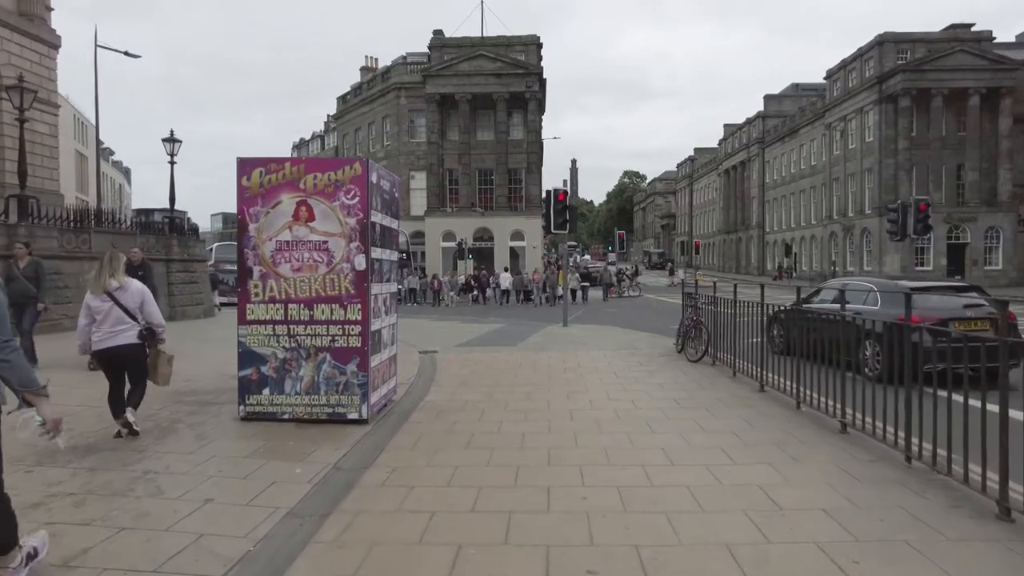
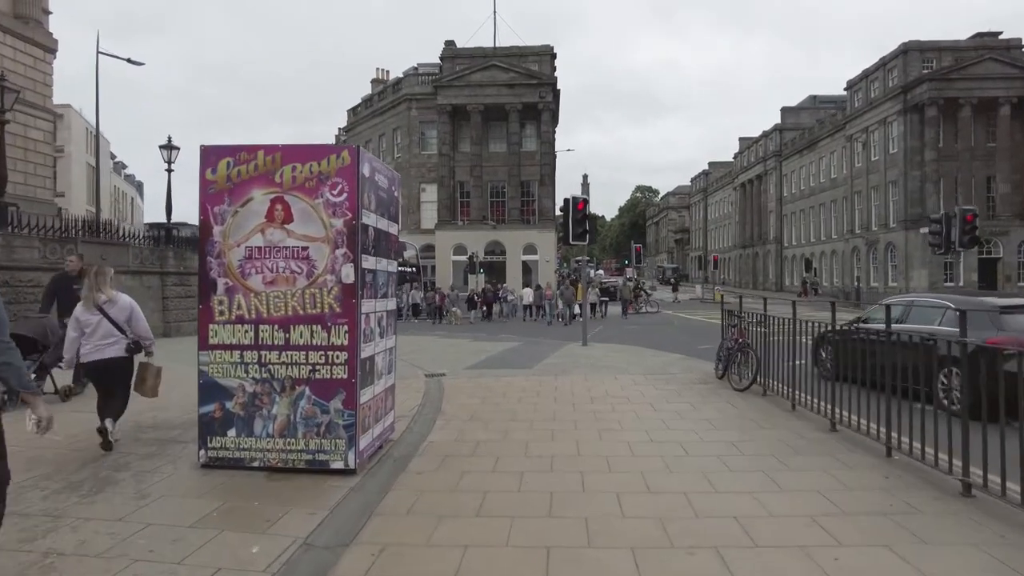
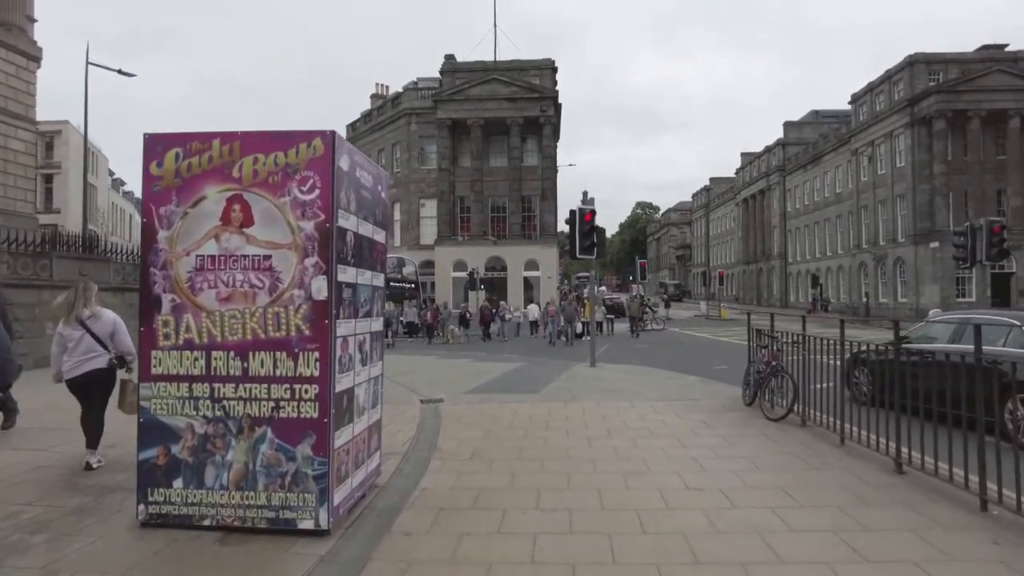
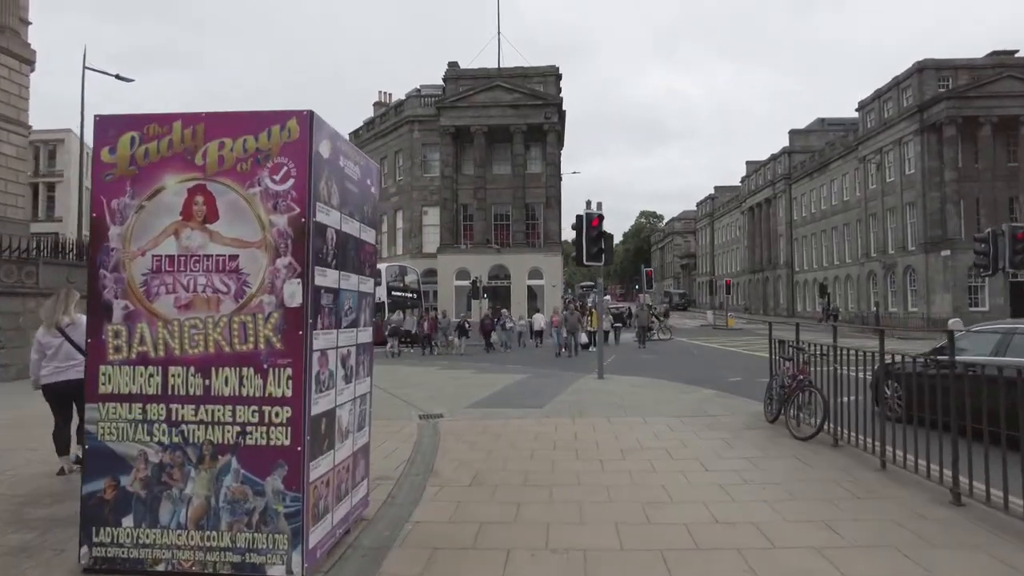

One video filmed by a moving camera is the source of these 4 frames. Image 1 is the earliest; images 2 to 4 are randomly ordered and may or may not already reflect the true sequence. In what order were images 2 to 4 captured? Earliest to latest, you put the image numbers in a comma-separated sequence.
2, 3, 4
